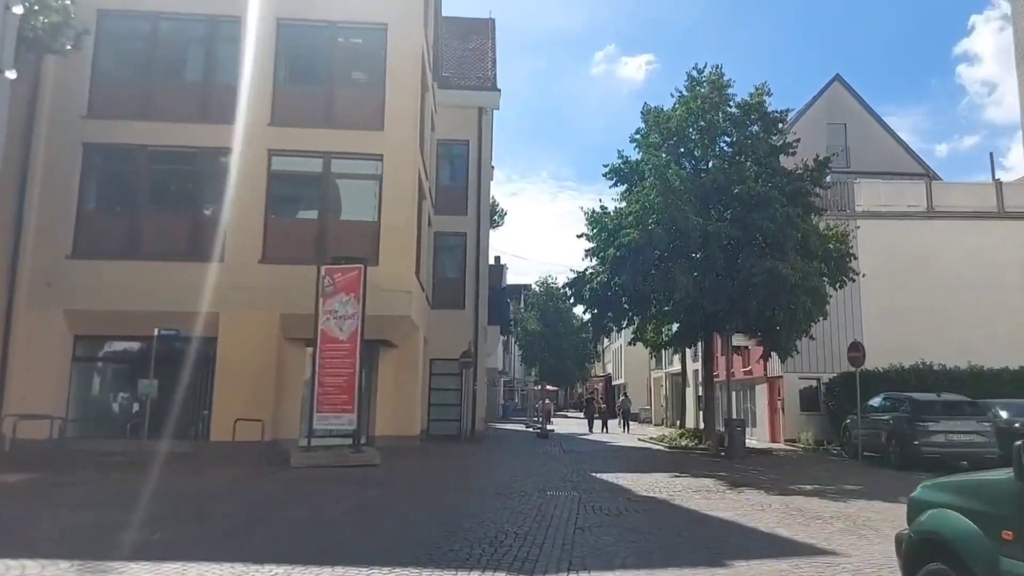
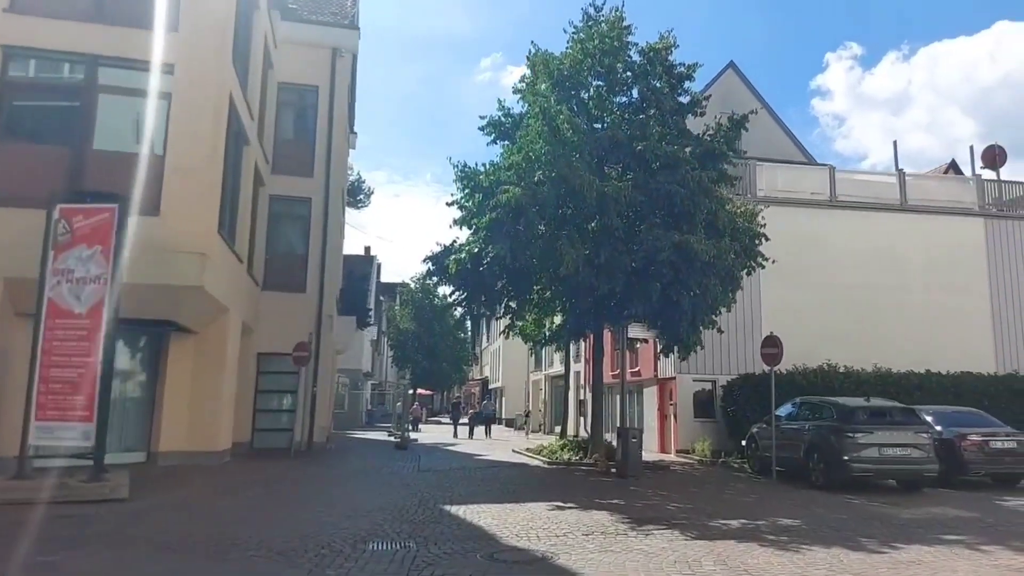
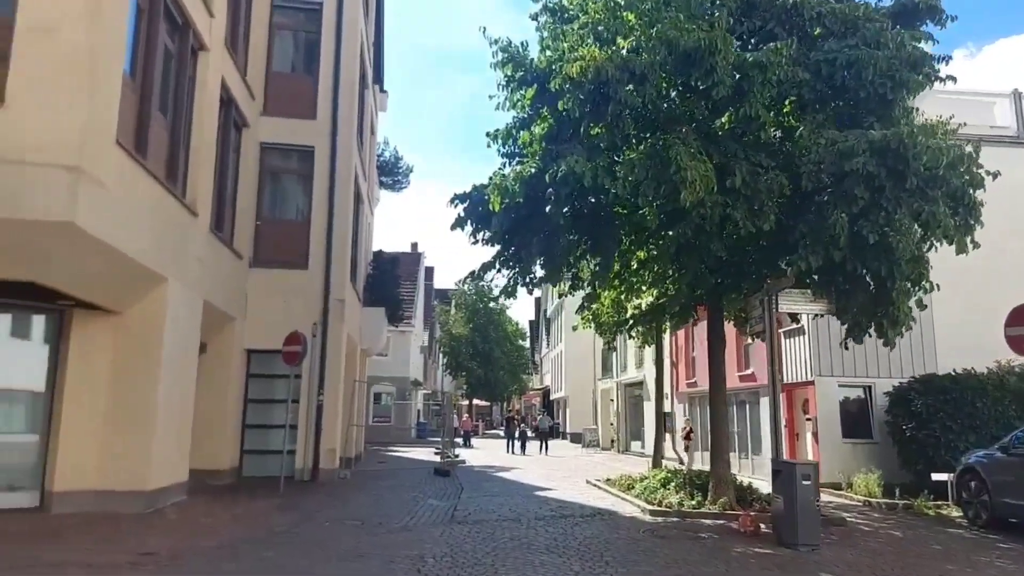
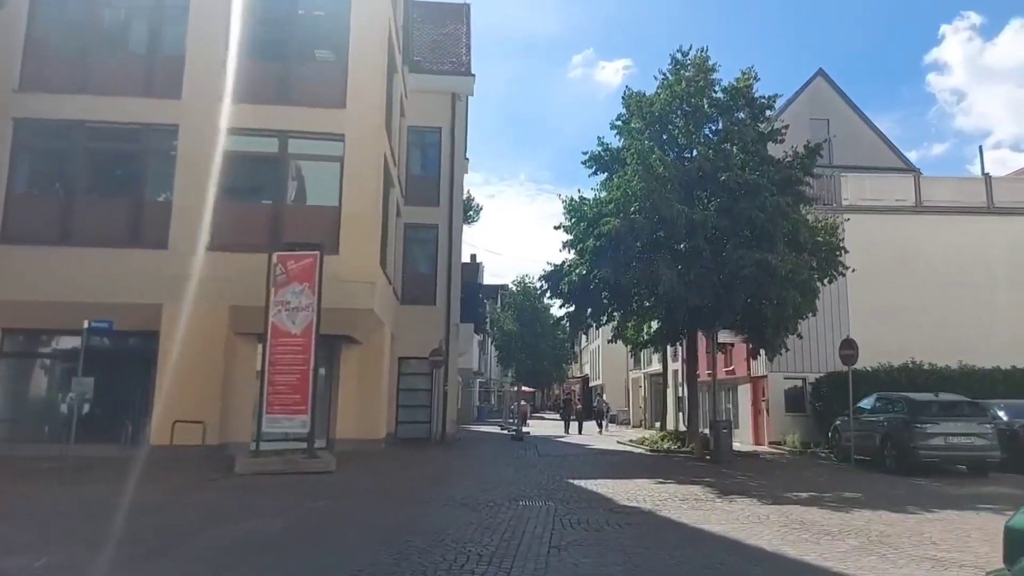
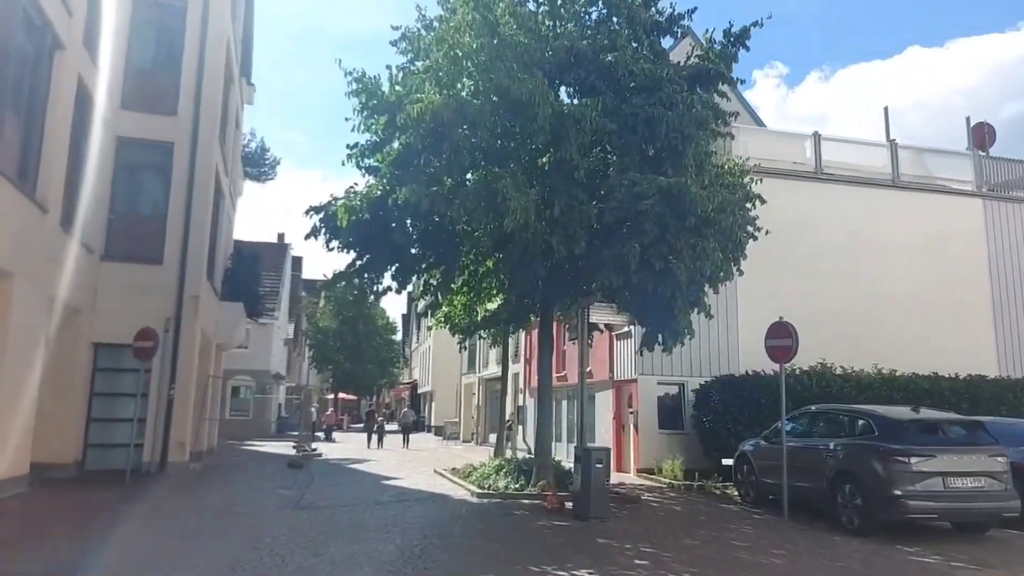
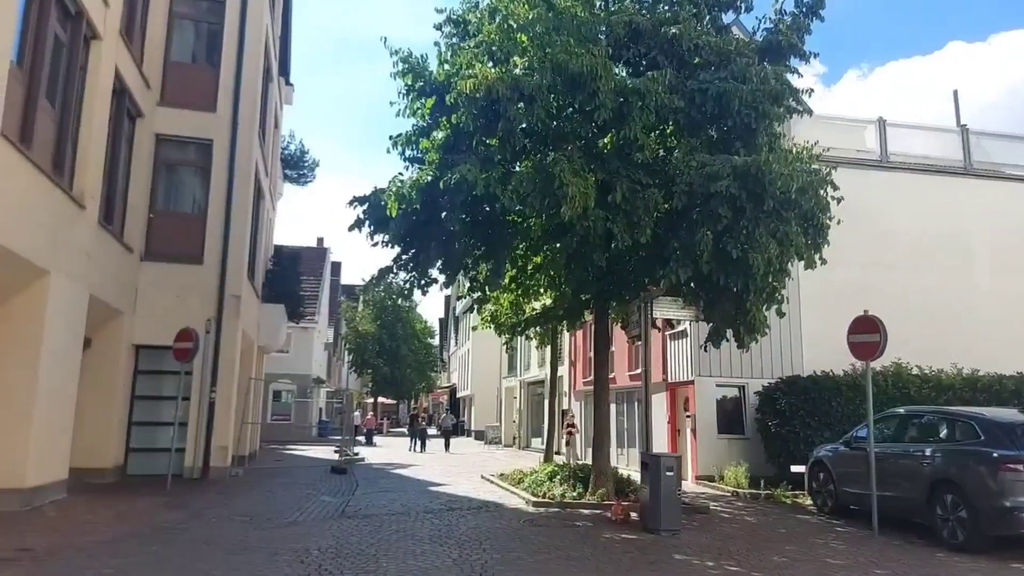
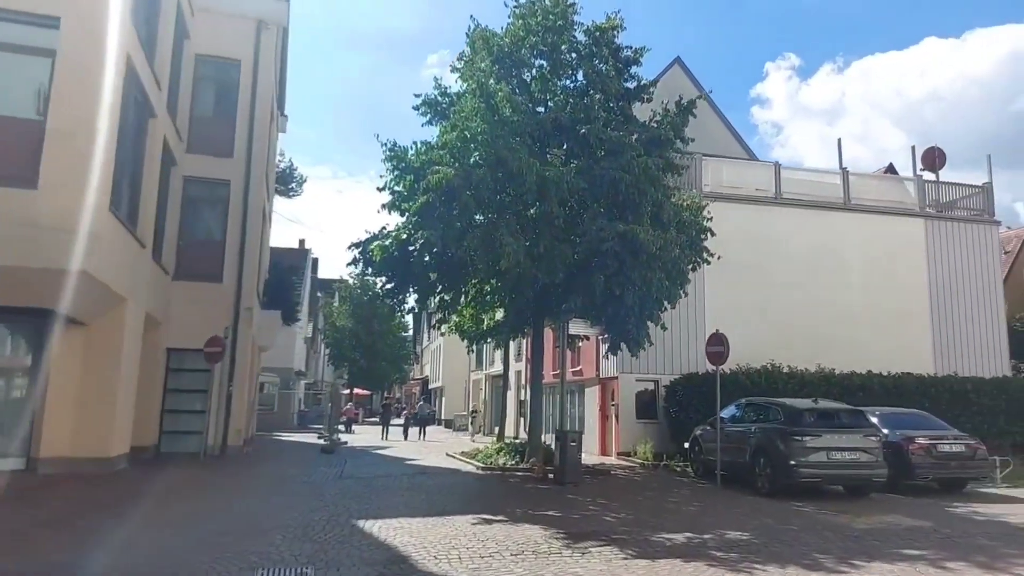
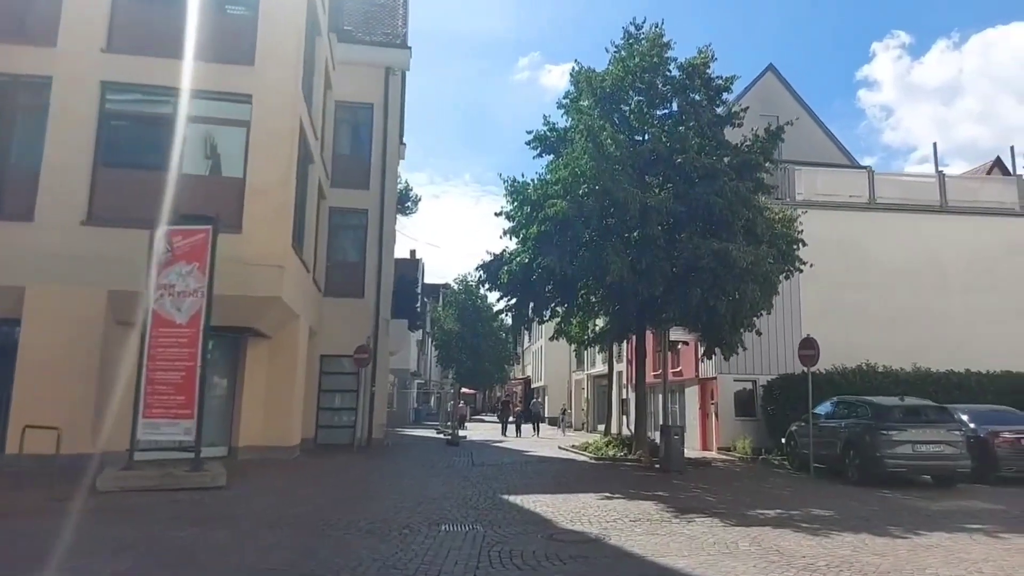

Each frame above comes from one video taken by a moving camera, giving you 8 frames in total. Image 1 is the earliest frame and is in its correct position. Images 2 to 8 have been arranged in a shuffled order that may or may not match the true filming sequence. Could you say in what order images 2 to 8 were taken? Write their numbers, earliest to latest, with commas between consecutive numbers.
4, 8, 2, 7, 5, 6, 3
